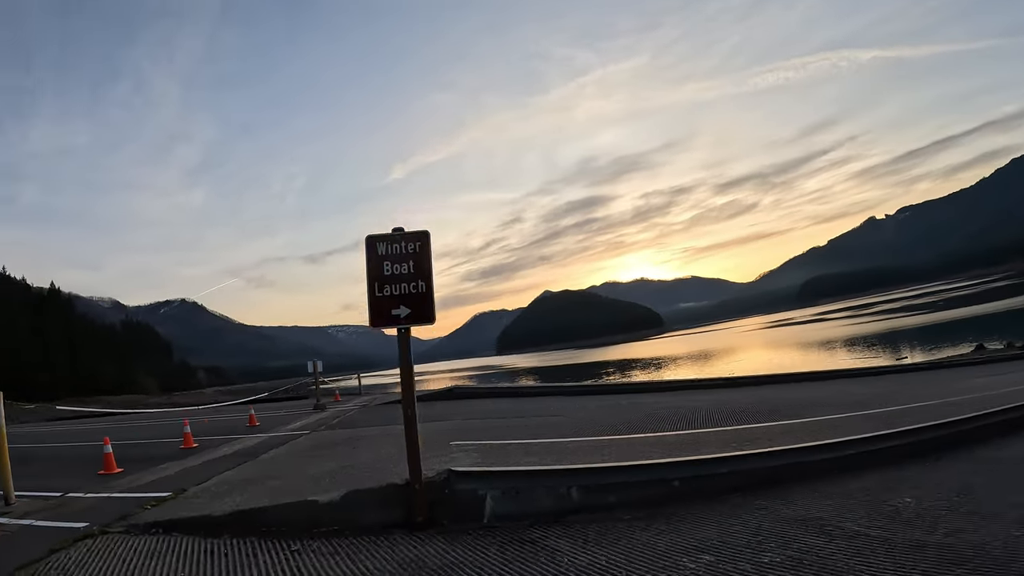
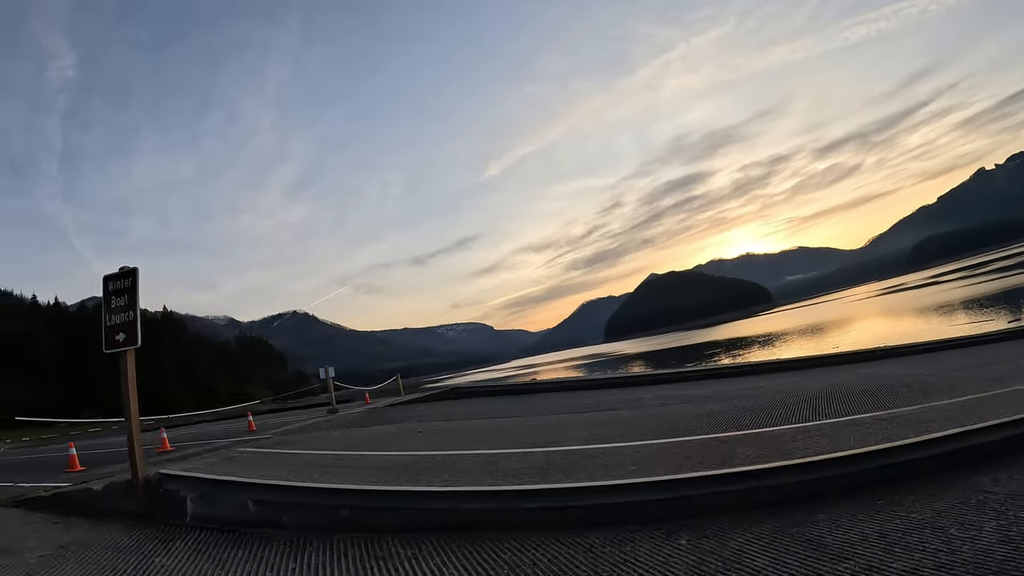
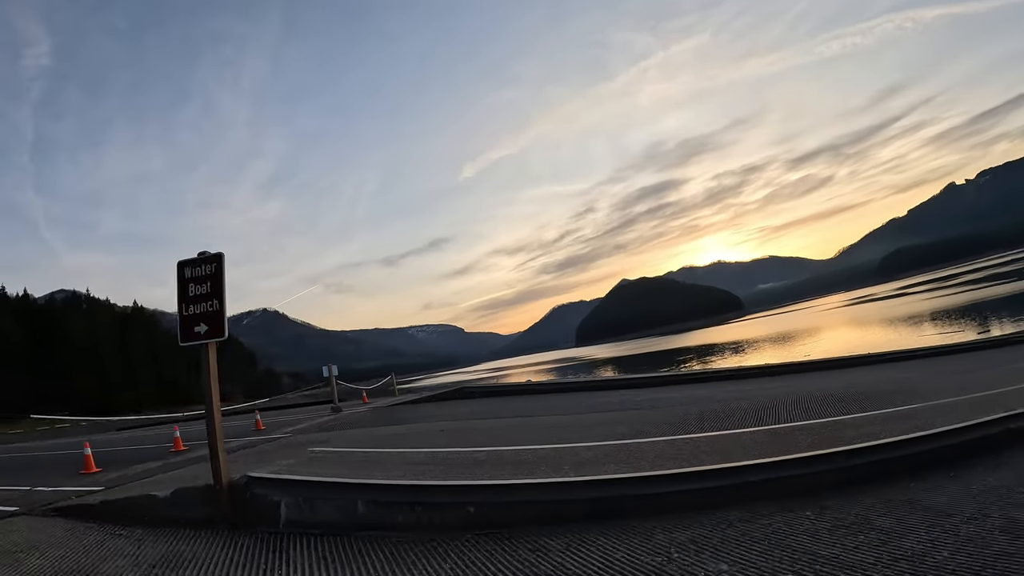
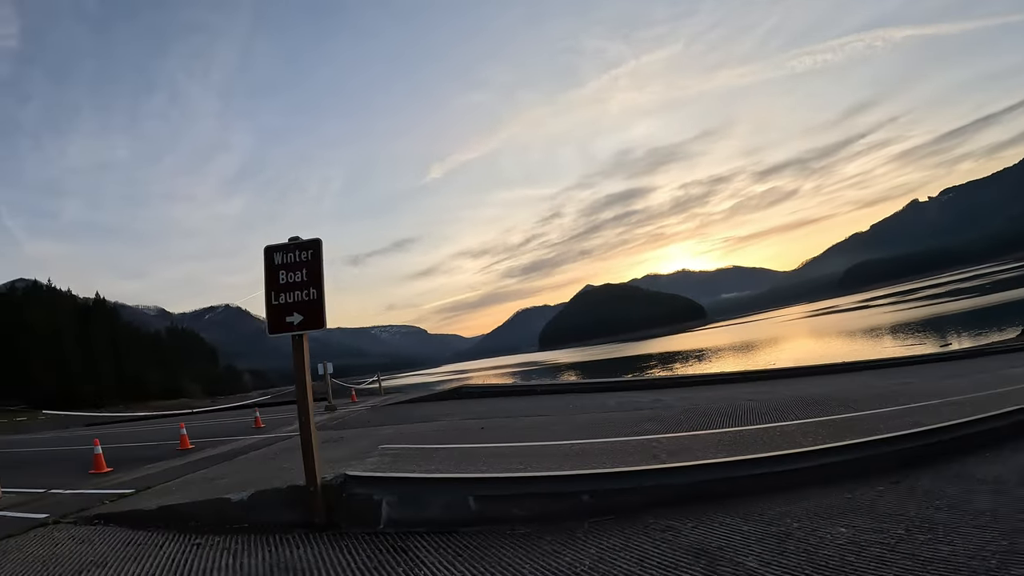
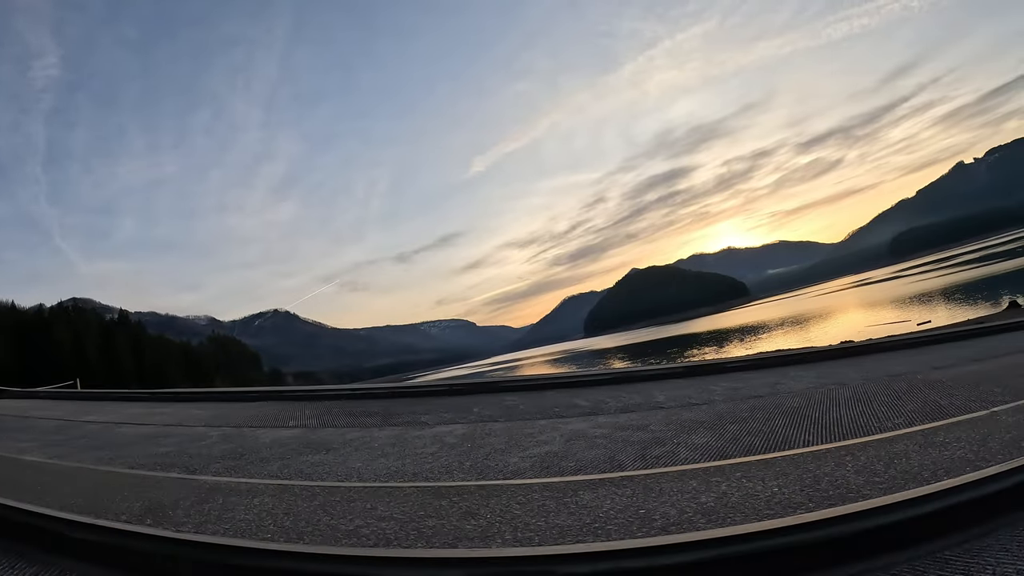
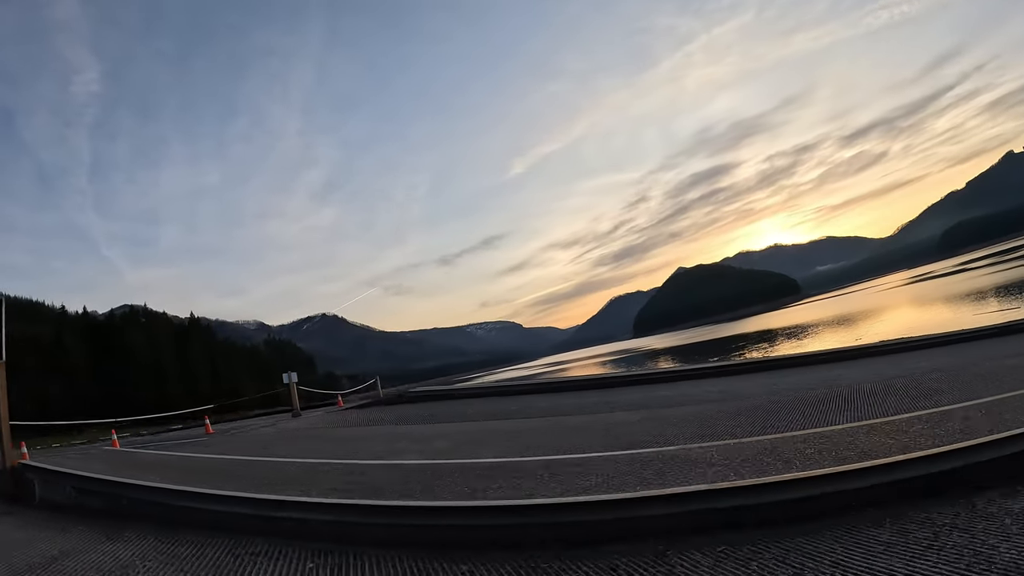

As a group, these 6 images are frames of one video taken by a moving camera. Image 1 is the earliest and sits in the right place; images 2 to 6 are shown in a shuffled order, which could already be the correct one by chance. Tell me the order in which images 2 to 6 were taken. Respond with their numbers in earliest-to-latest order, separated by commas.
4, 3, 2, 6, 5
